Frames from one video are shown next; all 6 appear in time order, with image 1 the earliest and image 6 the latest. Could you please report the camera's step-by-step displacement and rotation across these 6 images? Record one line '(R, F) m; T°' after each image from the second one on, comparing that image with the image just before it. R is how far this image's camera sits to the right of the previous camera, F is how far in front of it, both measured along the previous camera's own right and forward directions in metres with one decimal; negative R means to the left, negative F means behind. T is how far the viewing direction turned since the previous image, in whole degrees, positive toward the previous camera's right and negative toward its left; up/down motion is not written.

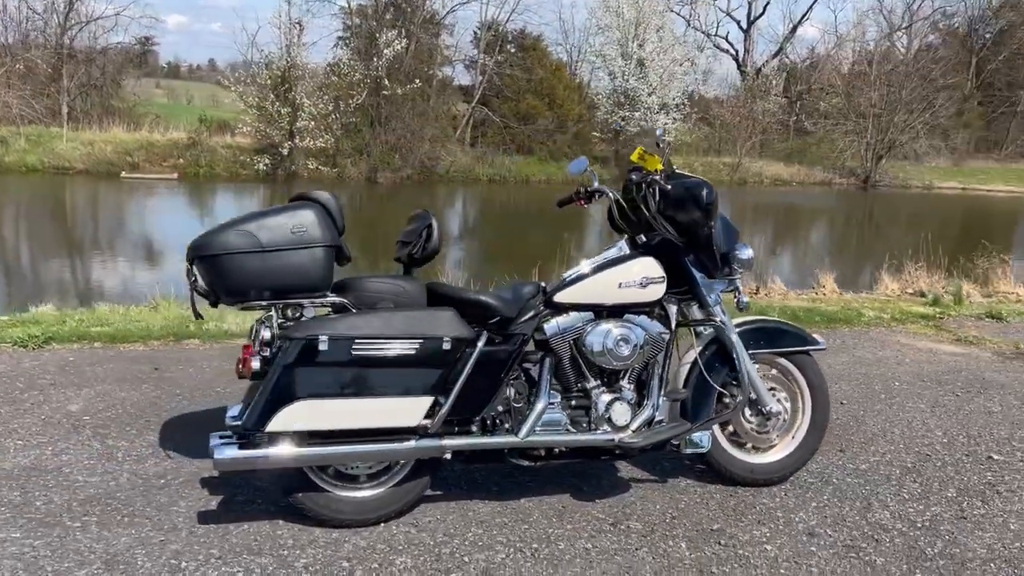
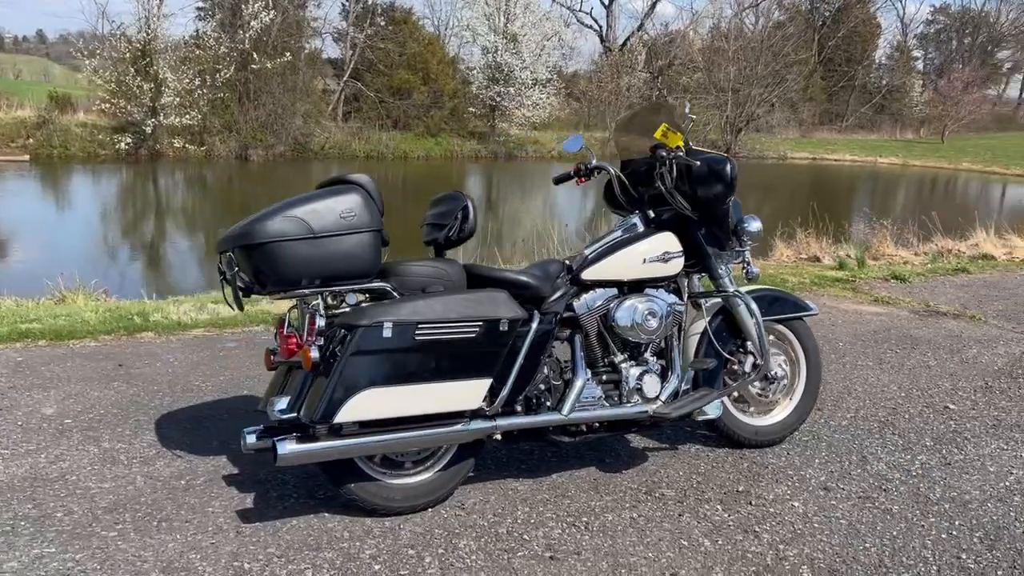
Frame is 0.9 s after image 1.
(-0.7, 0.0) m; +9°
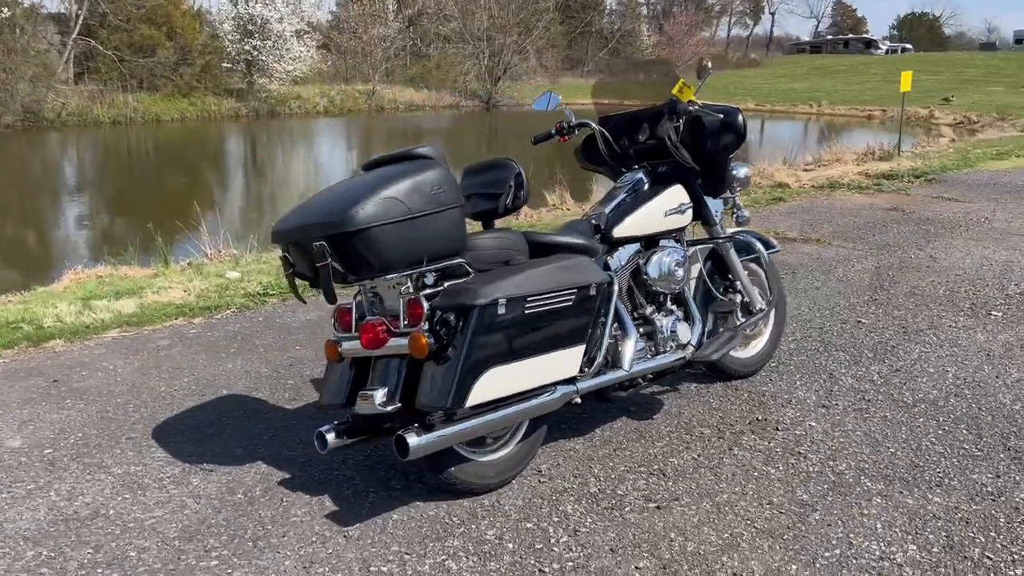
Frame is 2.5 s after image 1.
(-1.1, +0.2) m; +16°
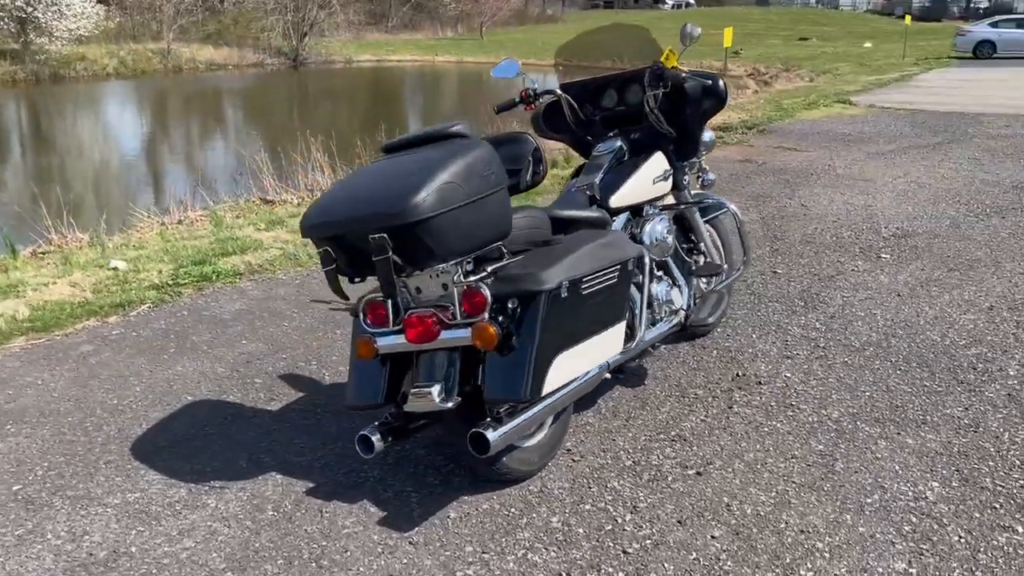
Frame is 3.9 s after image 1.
(-0.8, +0.2) m; +12°
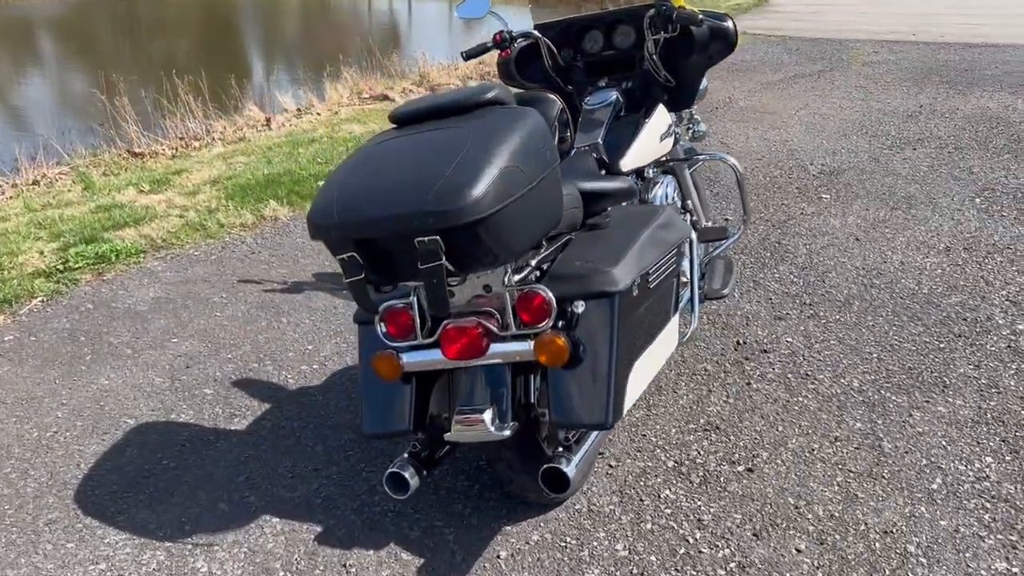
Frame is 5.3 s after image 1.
(-0.5, +0.5) m; +9°
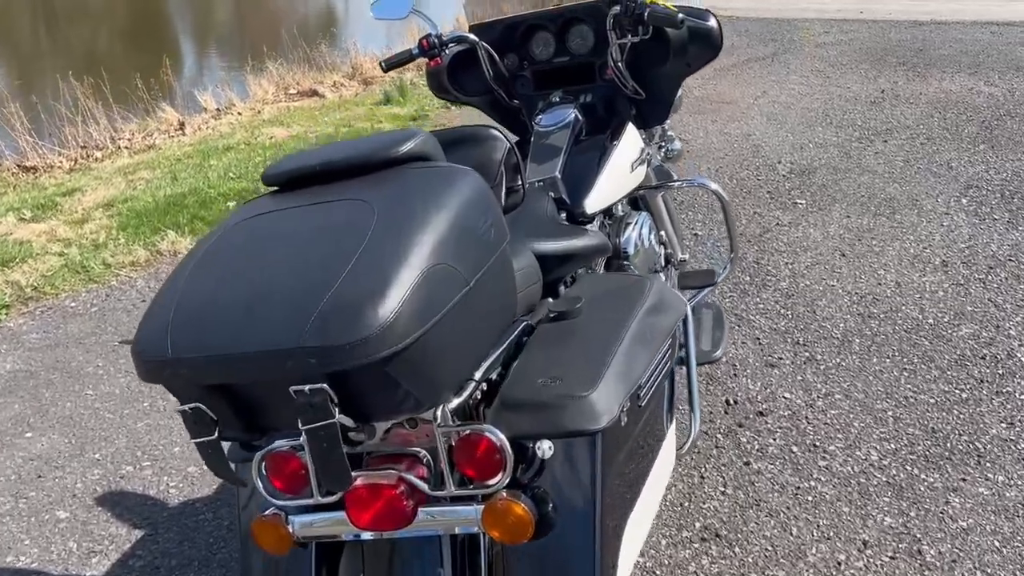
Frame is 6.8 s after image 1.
(0.0, +0.7) m; +3°
